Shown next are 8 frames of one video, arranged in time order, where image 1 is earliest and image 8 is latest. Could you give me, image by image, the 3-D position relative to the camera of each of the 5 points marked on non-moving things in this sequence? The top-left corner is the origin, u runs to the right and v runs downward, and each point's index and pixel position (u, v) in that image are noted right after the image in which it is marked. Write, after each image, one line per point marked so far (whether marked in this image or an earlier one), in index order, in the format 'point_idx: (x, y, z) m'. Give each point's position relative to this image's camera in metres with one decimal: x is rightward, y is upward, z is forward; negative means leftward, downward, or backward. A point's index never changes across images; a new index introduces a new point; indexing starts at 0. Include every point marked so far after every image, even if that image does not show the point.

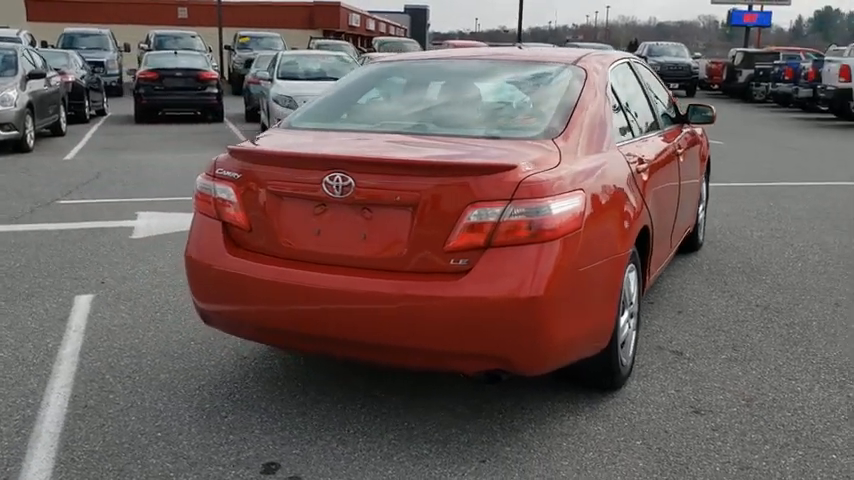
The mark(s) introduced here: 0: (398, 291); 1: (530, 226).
0: (-0.1, -0.2, +3.1) m
1: (+0.4, 0.0, +3.0) m
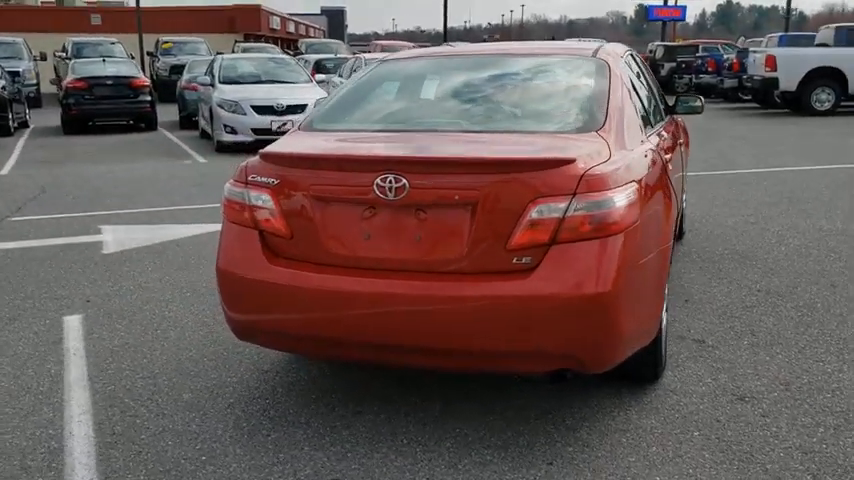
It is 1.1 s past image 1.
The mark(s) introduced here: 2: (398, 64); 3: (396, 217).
0: (+0.1, -0.2, +3.0) m
1: (+0.6, +0.1, +3.0) m
2: (-0.1, +1.0, +4.7) m
3: (-0.1, +0.1, +3.1) m
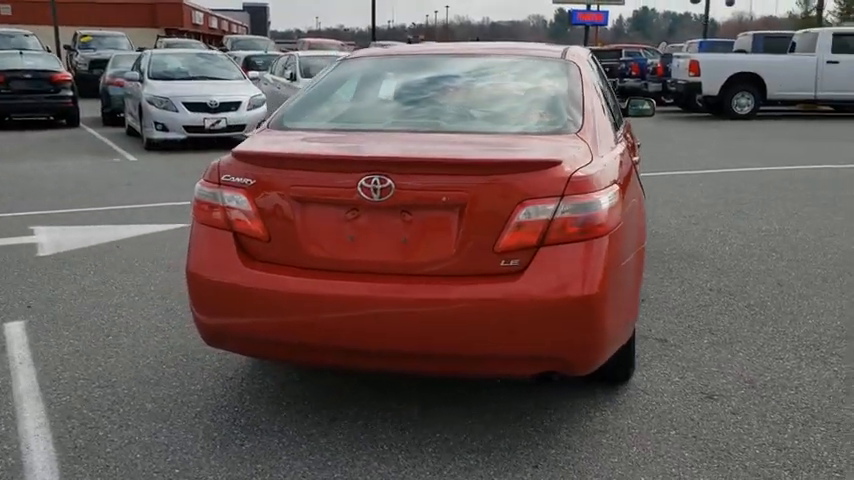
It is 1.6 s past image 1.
0: (+0.1, -0.2, +2.9) m
1: (+0.6, +0.1, +3.0) m
2: (-0.4, +1.0, +4.7) m
3: (-0.2, +0.1, +3.0) m
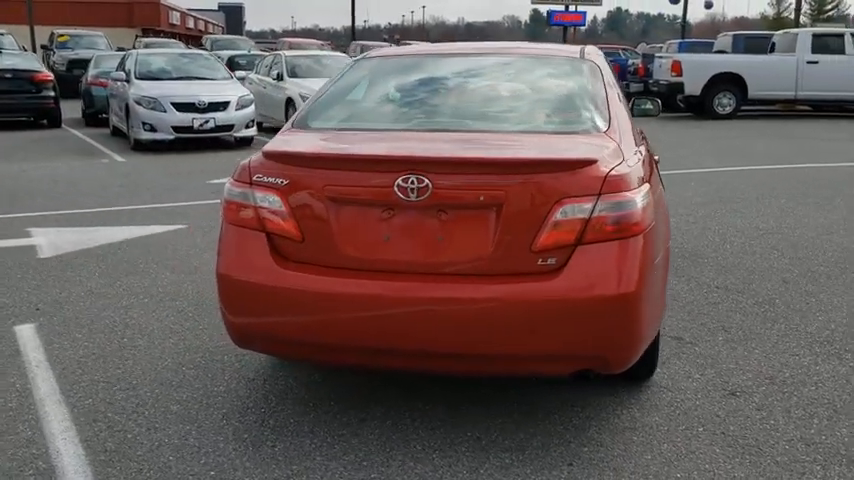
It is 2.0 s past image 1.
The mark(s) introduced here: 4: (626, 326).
0: (+0.2, -0.2, +3.0) m
1: (+0.7, +0.1, +3.0) m
2: (-0.3, +1.0, +4.7) m
3: (0.0, +0.1, +3.0) m
4: (+0.7, -0.3, +3.0) m
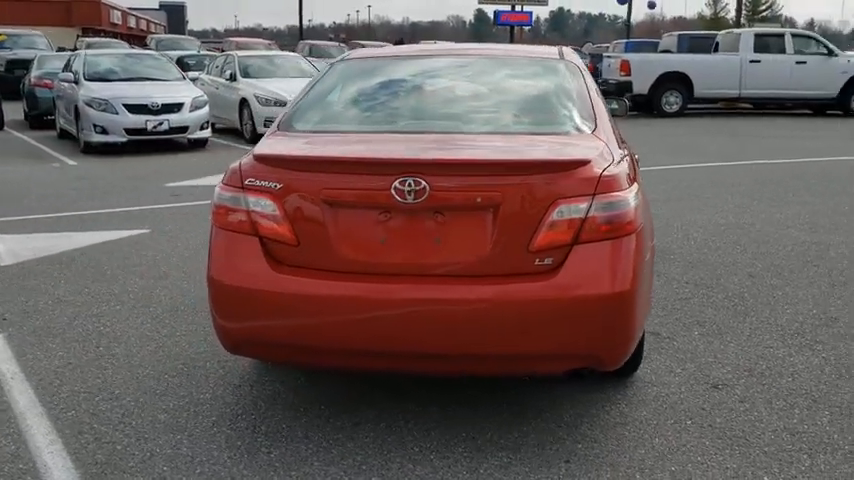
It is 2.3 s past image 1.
0: (+0.2, -0.2, +3.0) m
1: (+0.7, +0.1, +3.0) m
2: (-0.4, +1.0, +4.6) m
3: (0.0, +0.1, +3.0) m
4: (+0.7, -0.3, +3.1) m
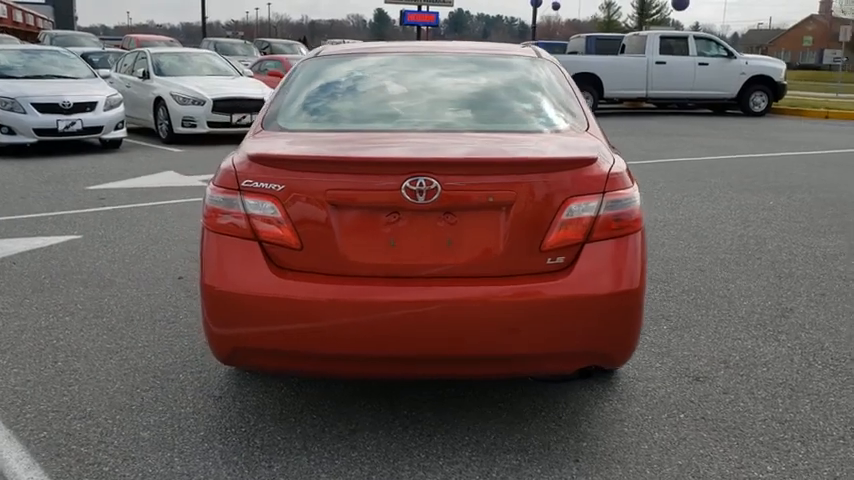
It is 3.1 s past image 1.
0: (+0.2, -0.2, +2.9) m
1: (+0.7, +0.1, +3.0) m
2: (-0.6, +1.0, +4.5) m
3: (0.0, +0.1, +2.9) m
4: (+0.7, -0.3, +3.1) m
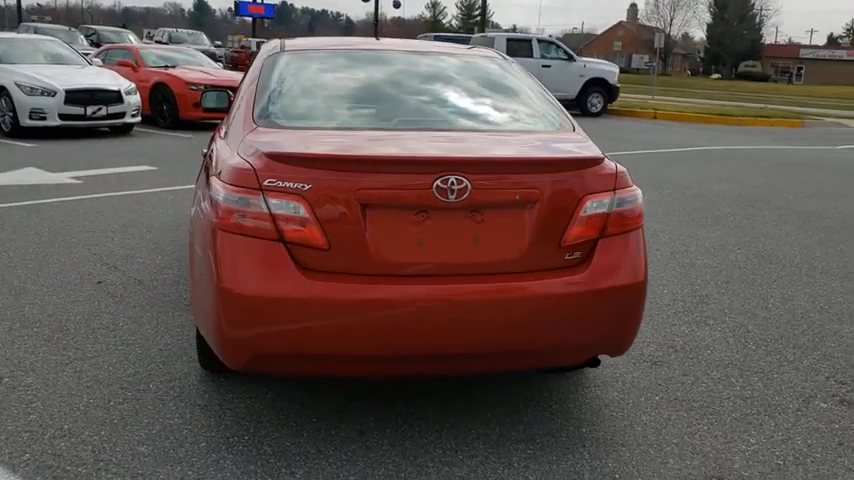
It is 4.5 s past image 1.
0: (+0.3, -0.2, +3.0) m
1: (+0.8, +0.1, +3.2) m
2: (-0.8, +1.0, +4.4) m
3: (+0.1, +0.1, +3.0) m
4: (+0.8, -0.3, +3.3) m
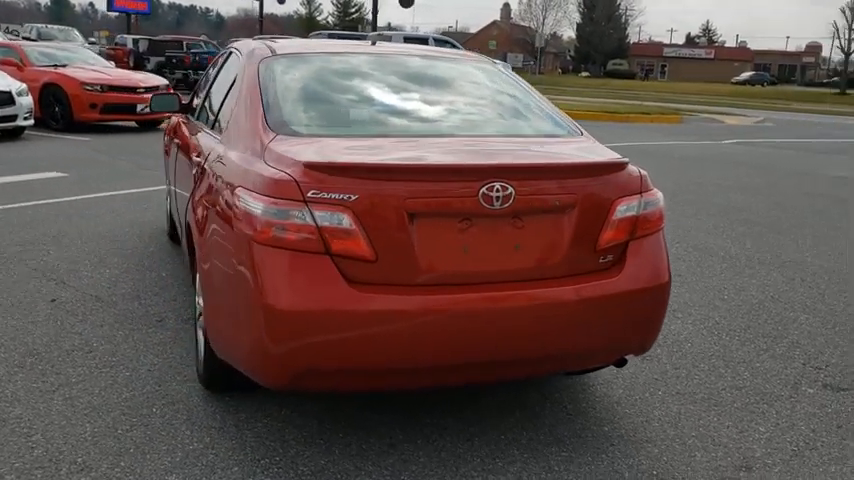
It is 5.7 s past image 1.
0: (+0.5, -0.2, +3.0) m
1: (+0.9, +0.1, +3.3) m
2: (-0.9, +0.9, +4.2) m
3: (+0.2, 0.0, +3.0) m
4: (+0.9, -0.3, +3.4) m
